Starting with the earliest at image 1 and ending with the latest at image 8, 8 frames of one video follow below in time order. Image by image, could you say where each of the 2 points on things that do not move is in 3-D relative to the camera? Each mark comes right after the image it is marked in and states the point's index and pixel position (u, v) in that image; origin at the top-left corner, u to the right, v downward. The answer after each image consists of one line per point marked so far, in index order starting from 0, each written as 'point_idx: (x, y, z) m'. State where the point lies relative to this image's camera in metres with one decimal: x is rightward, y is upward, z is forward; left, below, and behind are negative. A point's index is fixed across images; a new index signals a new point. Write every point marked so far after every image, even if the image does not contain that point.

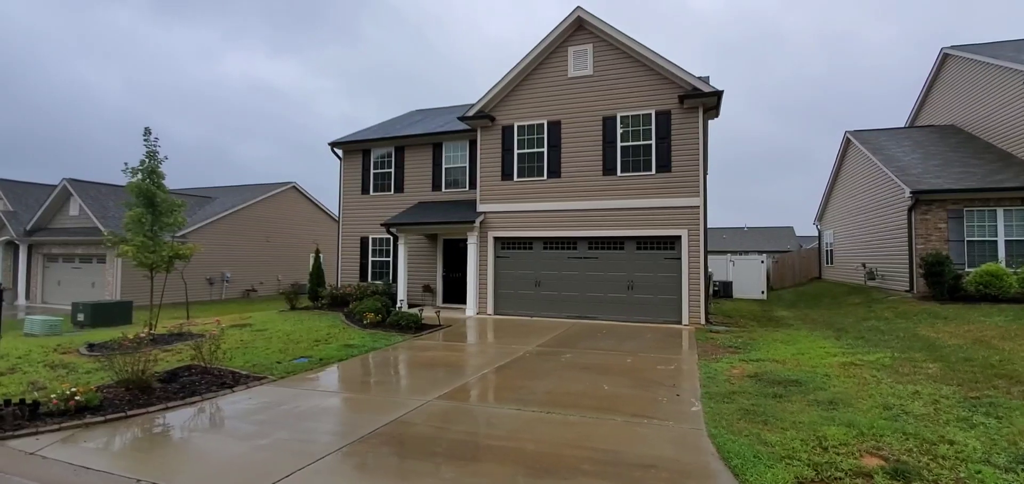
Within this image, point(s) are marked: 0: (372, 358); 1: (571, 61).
0: (-2.5, -2.1, +9.5) m
1: (+1.6, +4.8, +14.1) m
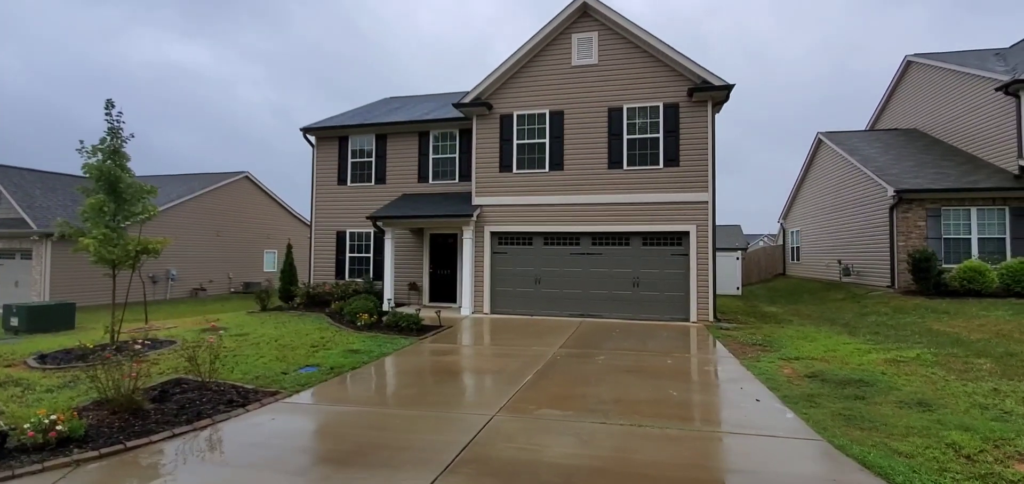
0: (-2.0, -2.0, +8.5) m
1: (+1.6, +4.9, +13.5) m
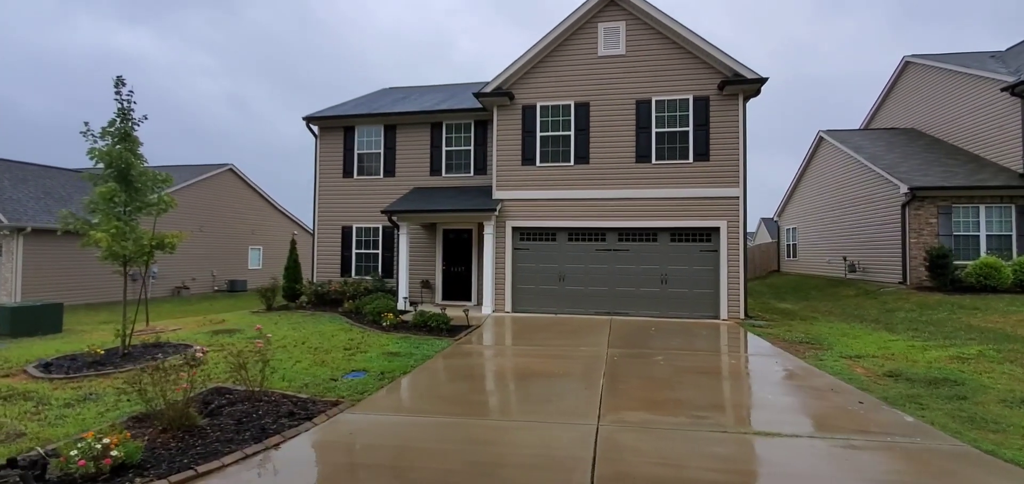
0: (-1.1, -1.9, +7.9) m
1: (+2.2, +5.0, +13.1) m
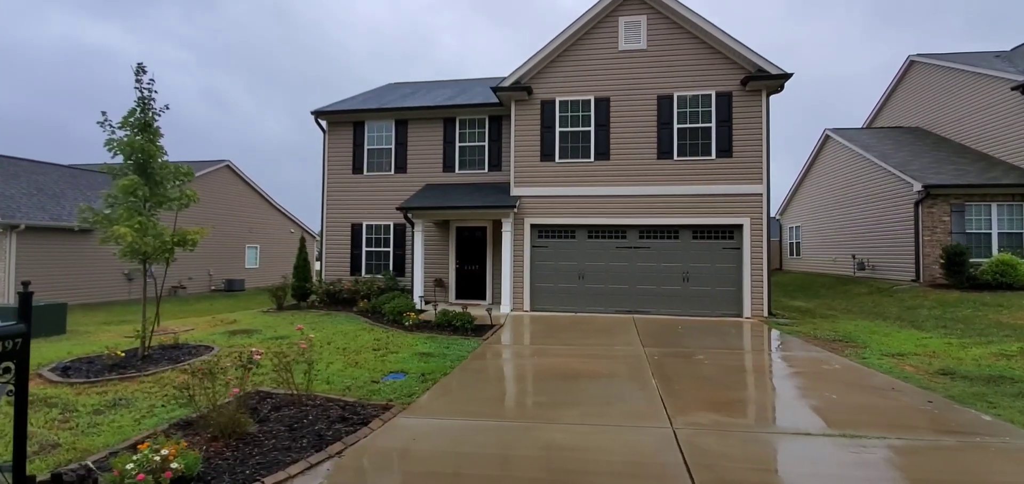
0: (-0.5, -1.9, +7.7) m
1: (+2.7, +5.1, +12.9) m
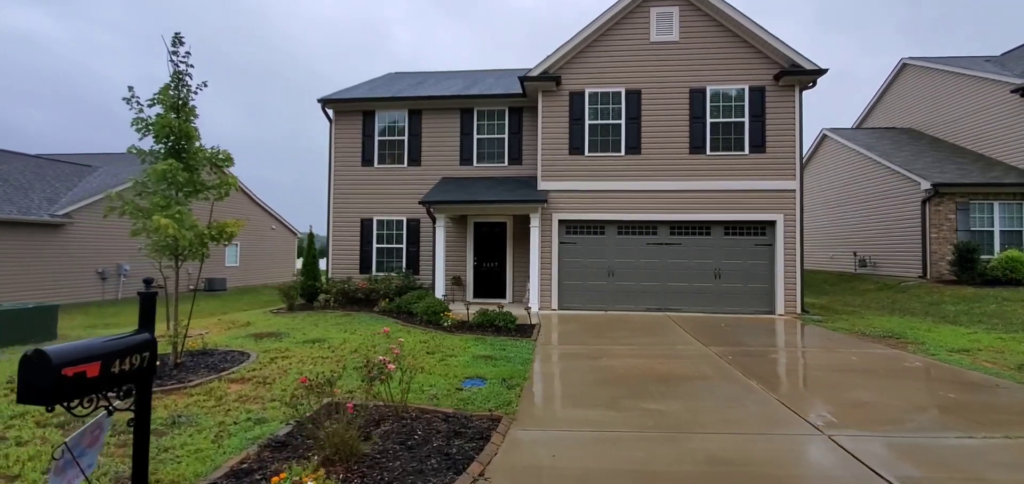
0: (+0.6, -1.8, +7.1) m
1: (+3.3, +5.2, +12.5) m
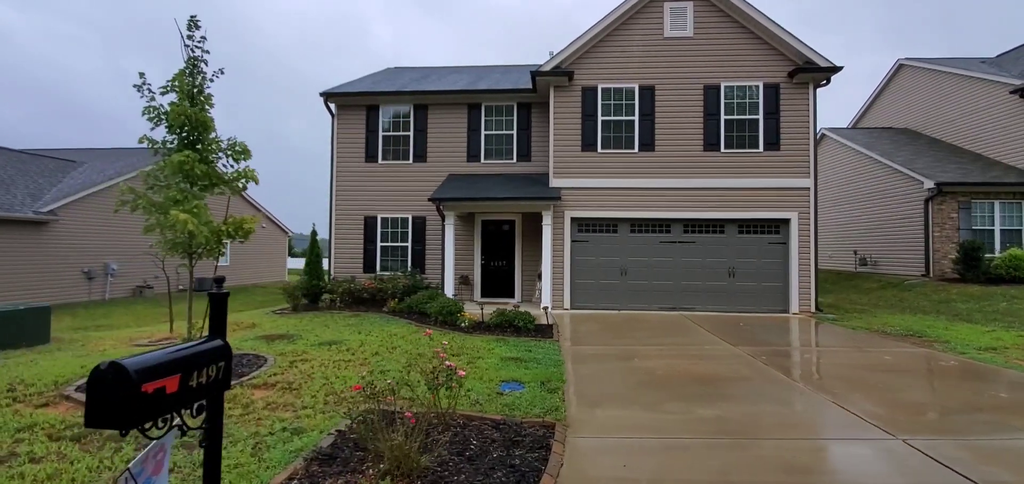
0: (+1.0, -1.7, +6.9) m
1: (+3.6, +5.2, +12.3) m
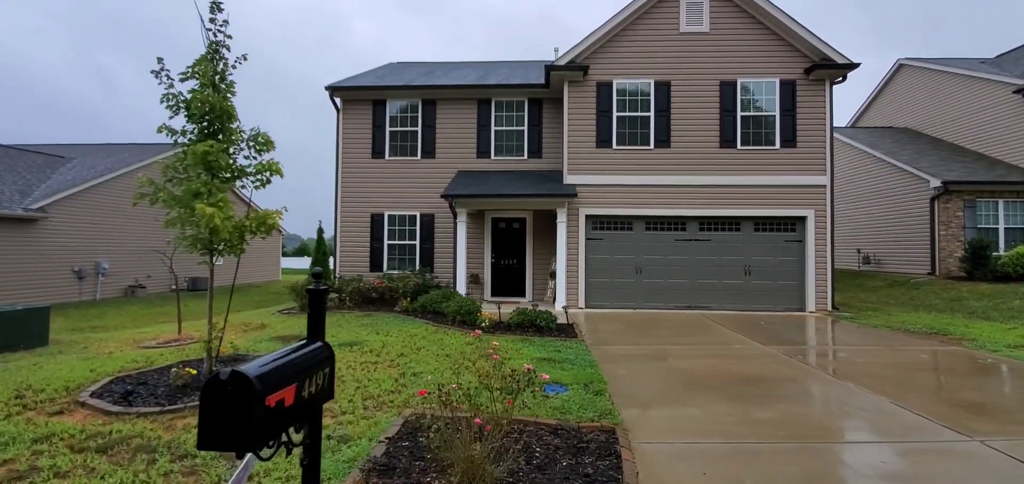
0: (+1.5, -1.7, +6.6) m
1: (+3.9, +5.3, +12.2) m
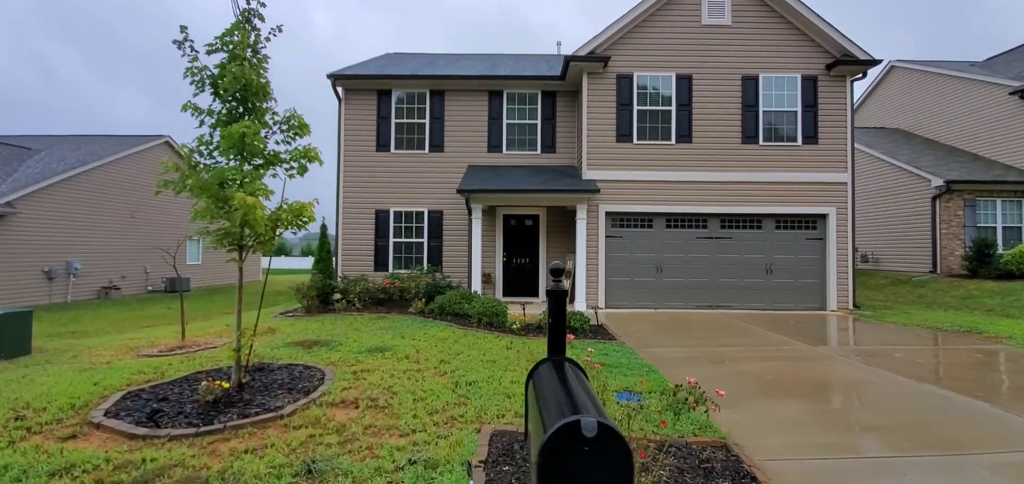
0: (+2.2, -1.6, +6.2) m
1: (+4.3, +5.3, +11.8) m
